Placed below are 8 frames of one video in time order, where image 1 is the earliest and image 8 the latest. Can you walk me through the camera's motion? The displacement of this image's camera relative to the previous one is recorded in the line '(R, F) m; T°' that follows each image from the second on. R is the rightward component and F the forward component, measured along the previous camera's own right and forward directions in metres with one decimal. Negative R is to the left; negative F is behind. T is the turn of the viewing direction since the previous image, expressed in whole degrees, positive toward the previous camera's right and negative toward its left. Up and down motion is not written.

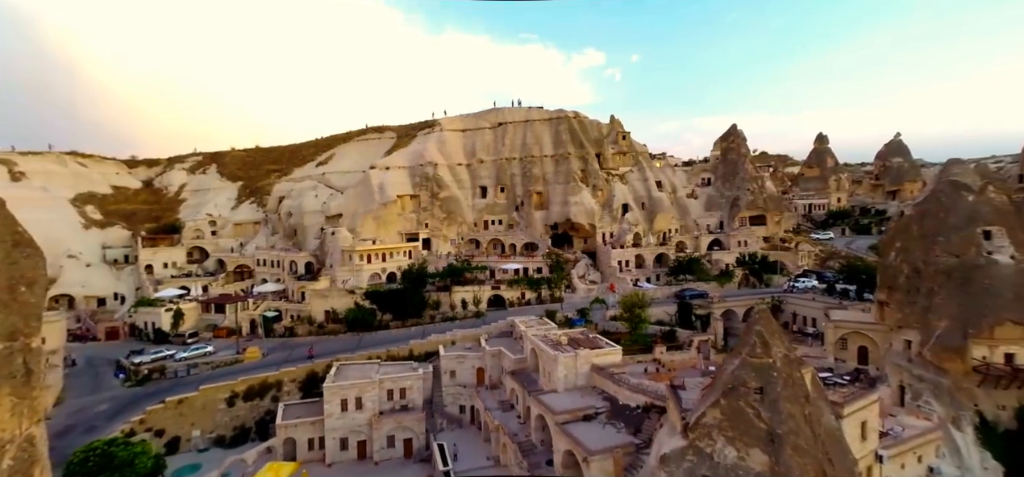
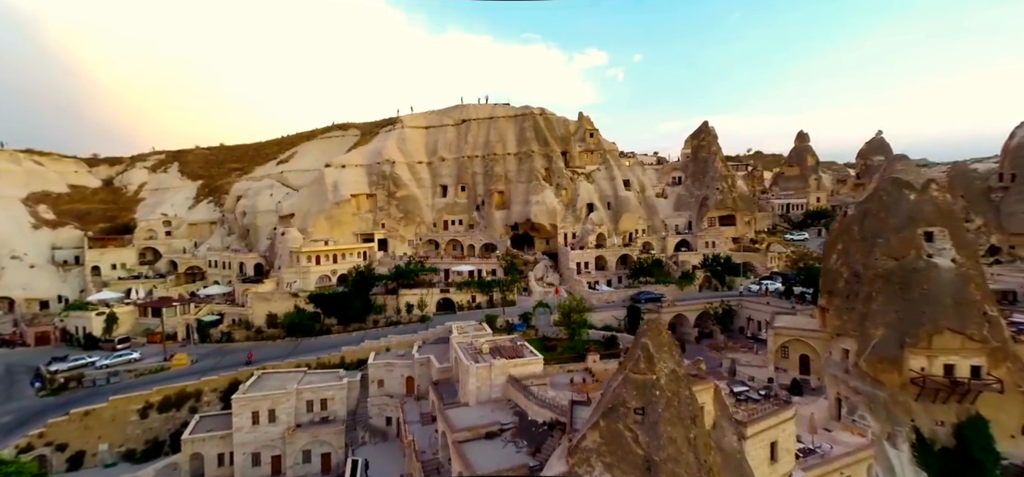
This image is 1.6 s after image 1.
(+4.7, +1.7) m; 0°
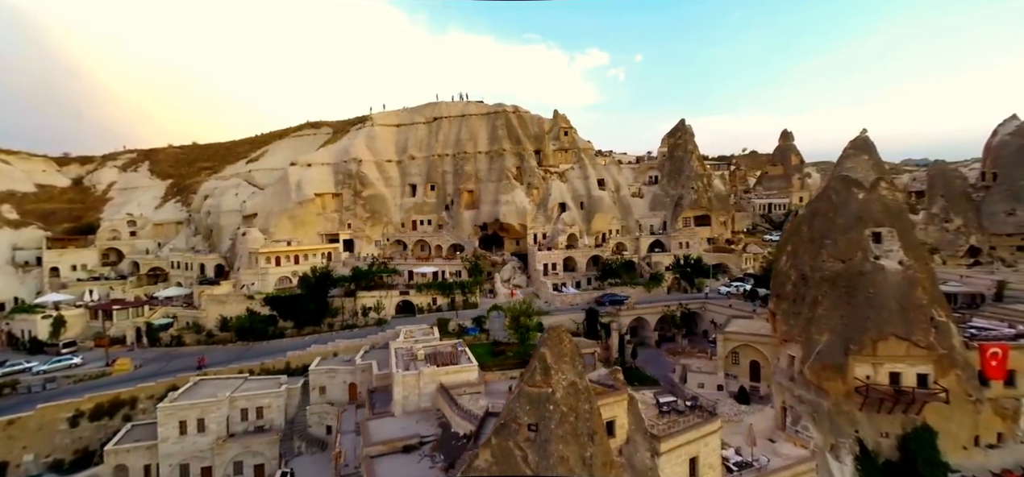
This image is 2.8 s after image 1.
(+3.5, +1.1) m; 0°
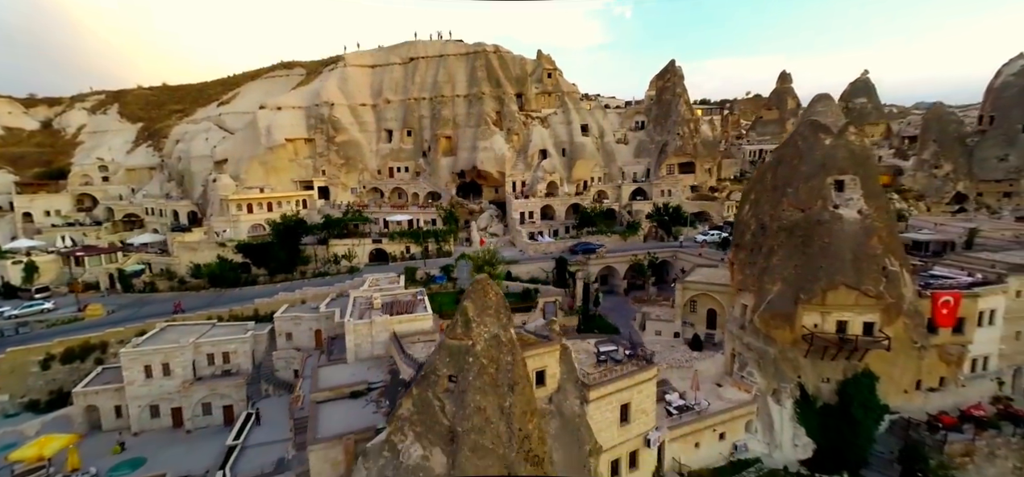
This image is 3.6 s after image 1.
(+2.3, +0.6) m; 0°
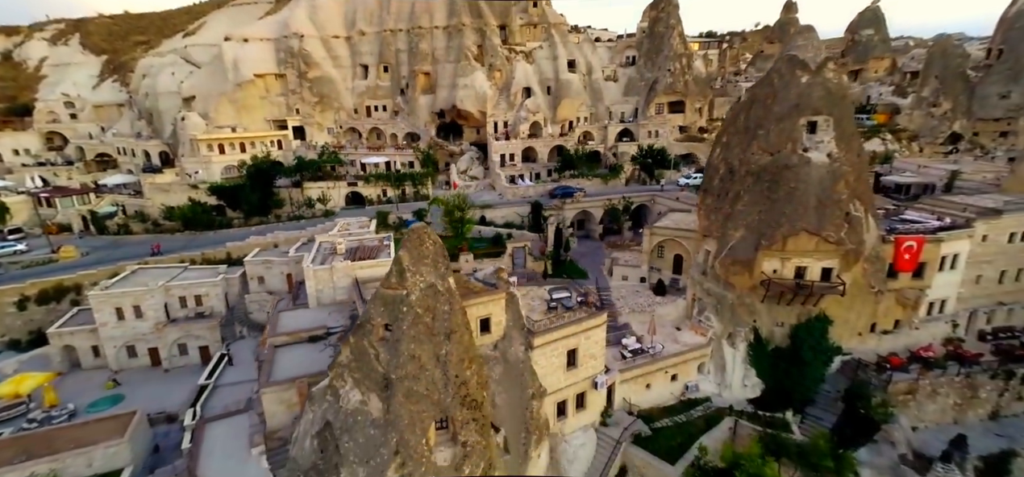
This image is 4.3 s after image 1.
(+1.8, +0.5) m; 0°
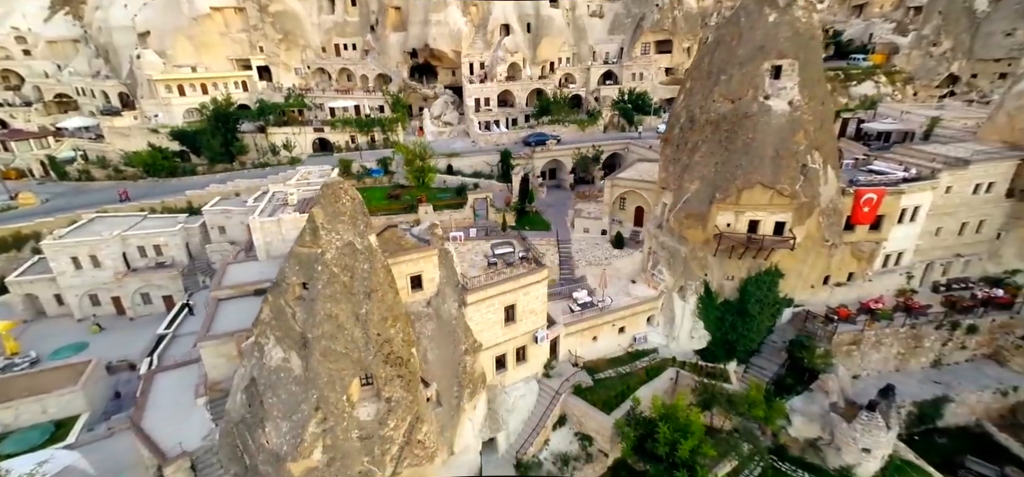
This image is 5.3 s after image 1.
(+2.2, +0.6) m; 0°
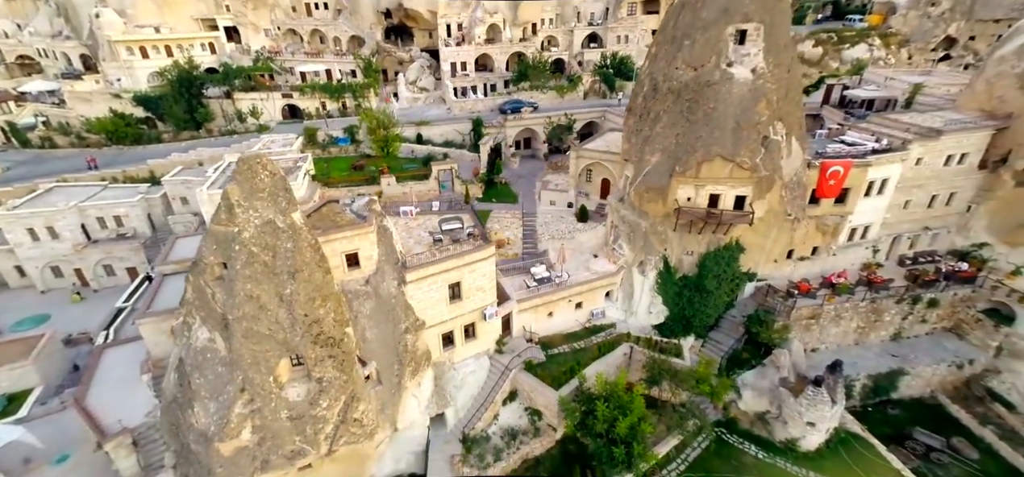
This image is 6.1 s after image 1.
(+1.9, +0.5) m; 0°
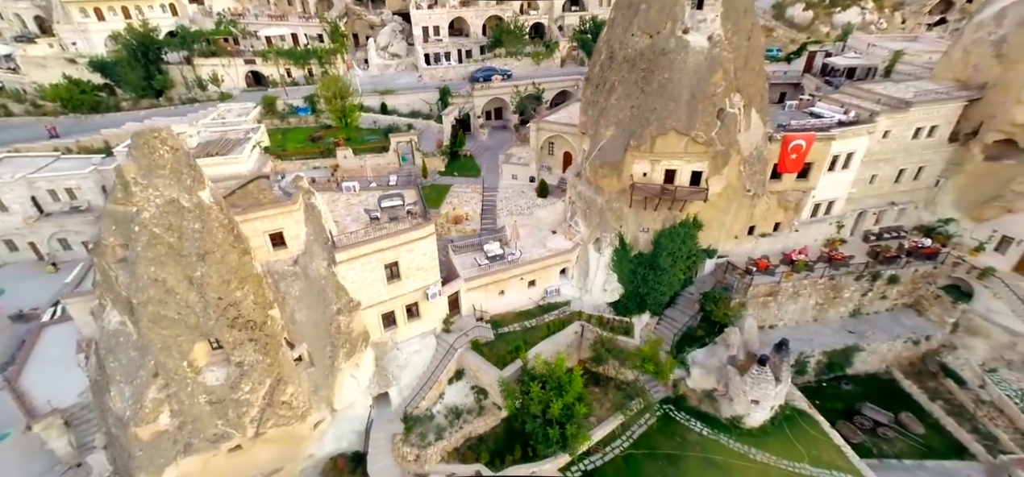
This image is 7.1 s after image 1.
(+2.0, +0.6) m; 0°
